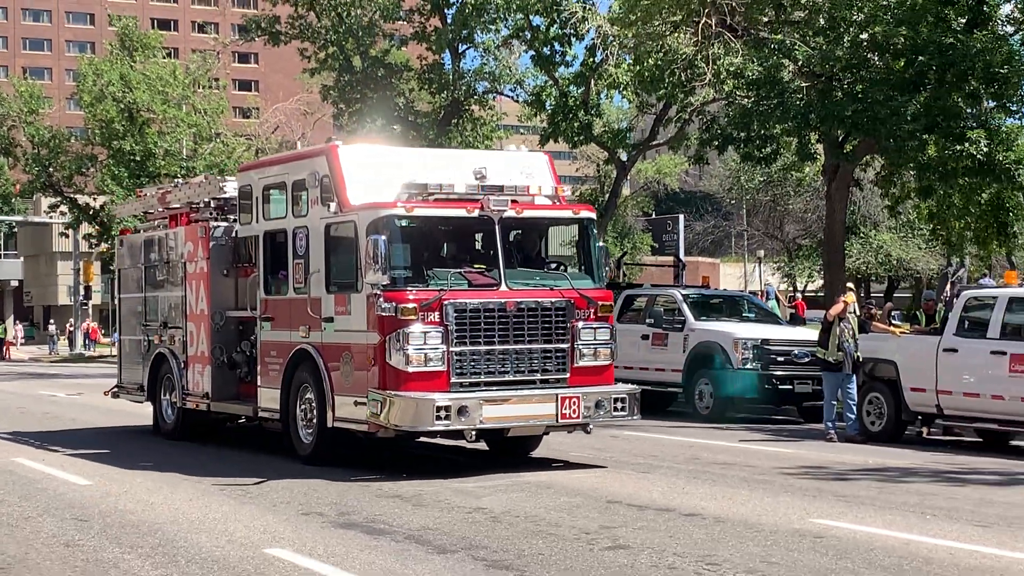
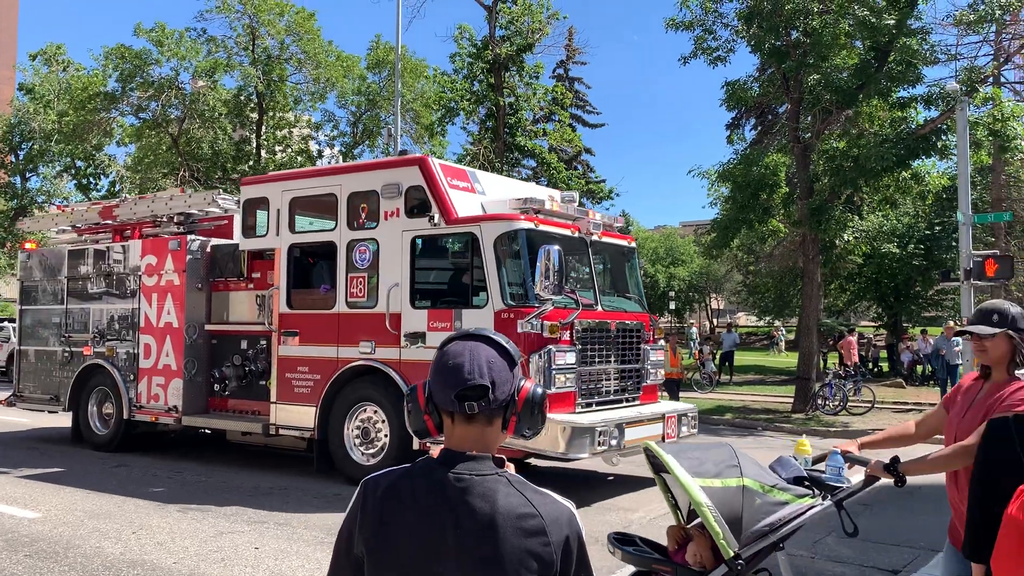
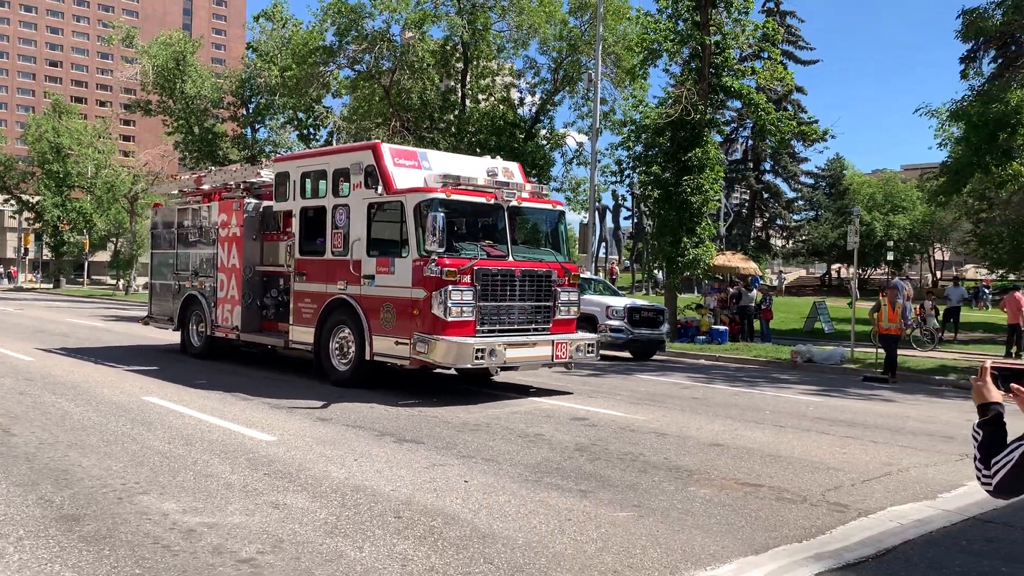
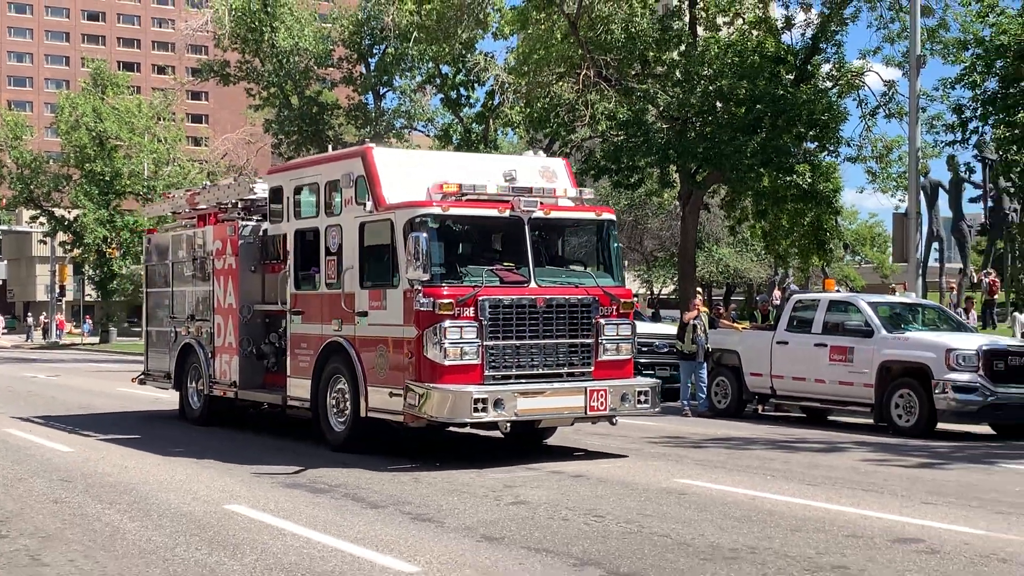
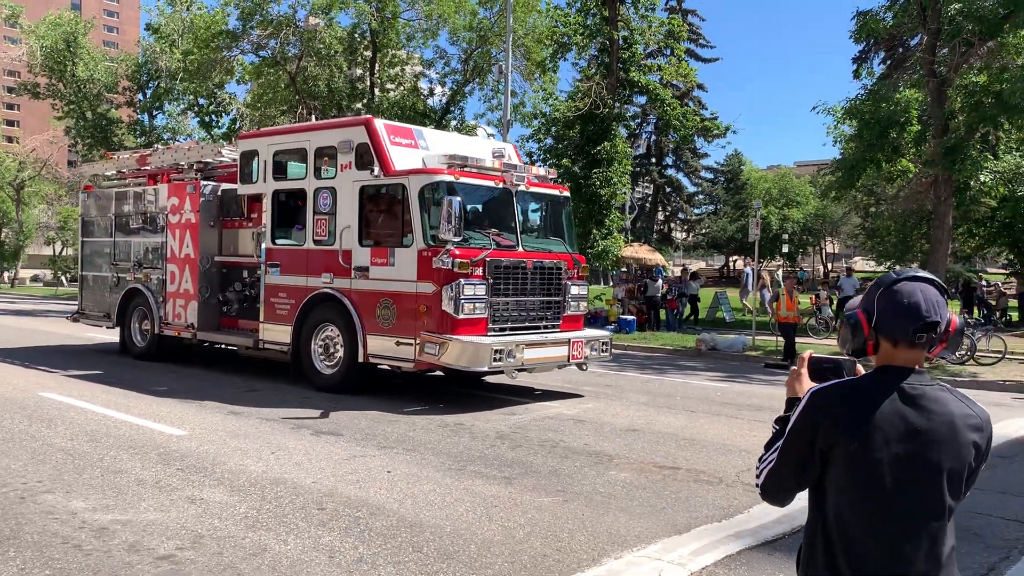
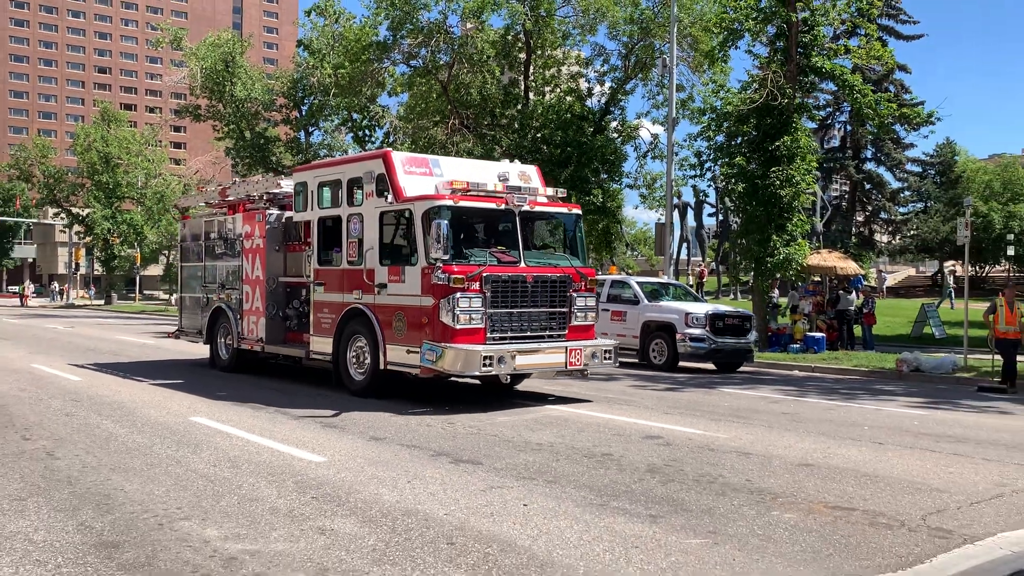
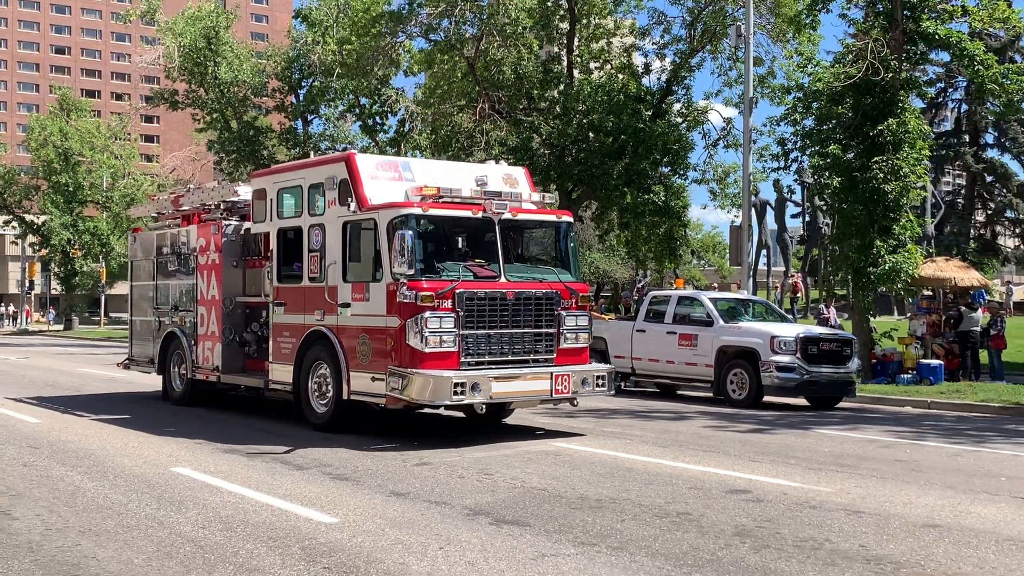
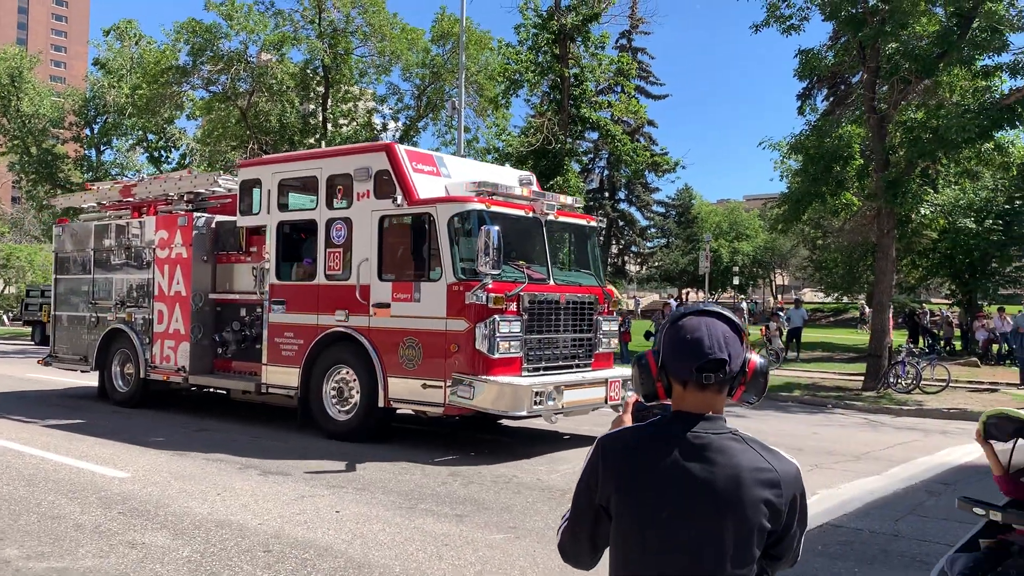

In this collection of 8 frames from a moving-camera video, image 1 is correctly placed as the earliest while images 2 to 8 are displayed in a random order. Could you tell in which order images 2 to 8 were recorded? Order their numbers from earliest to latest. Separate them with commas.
4, 7, 6, 3, 5, 8, 2
